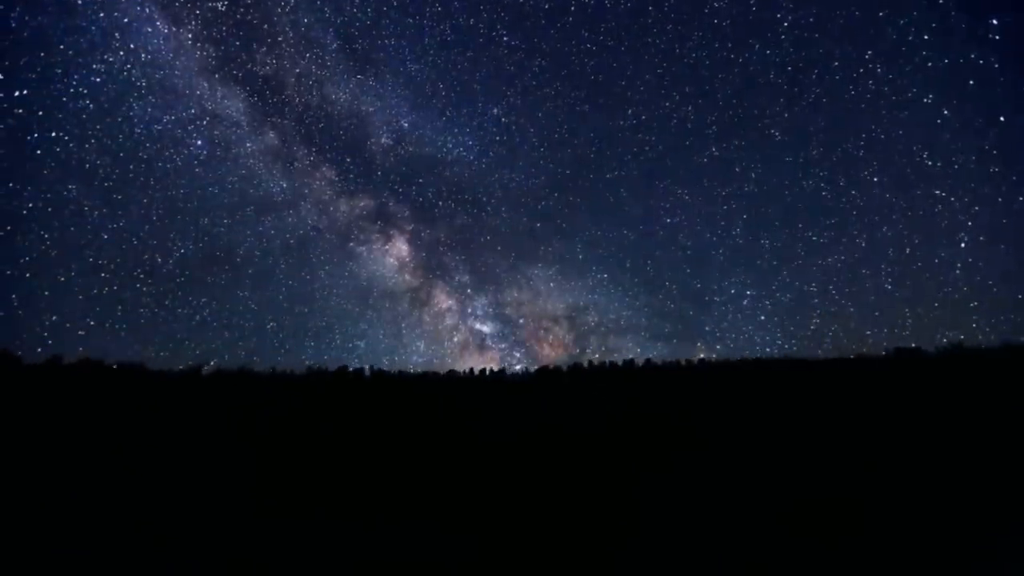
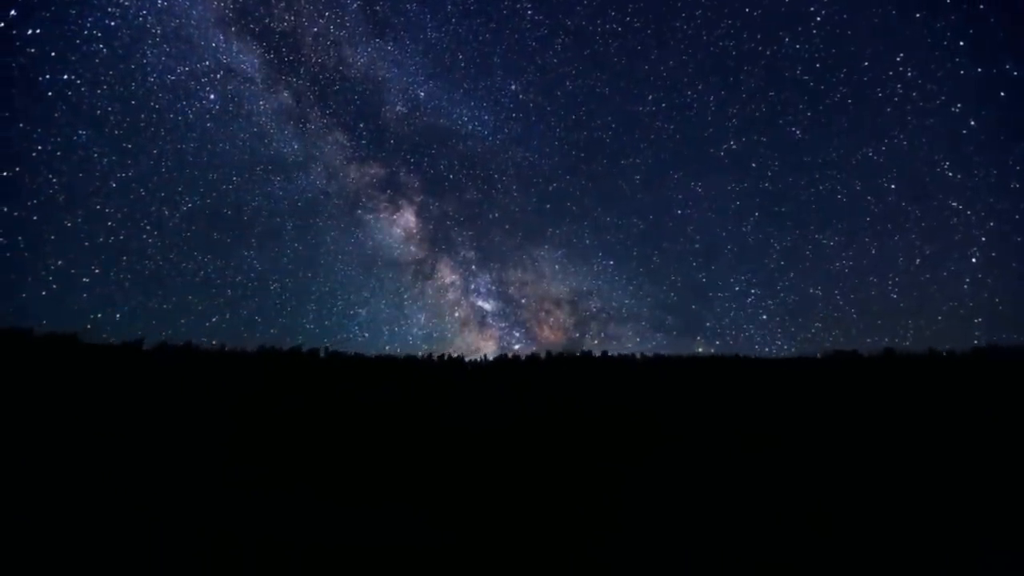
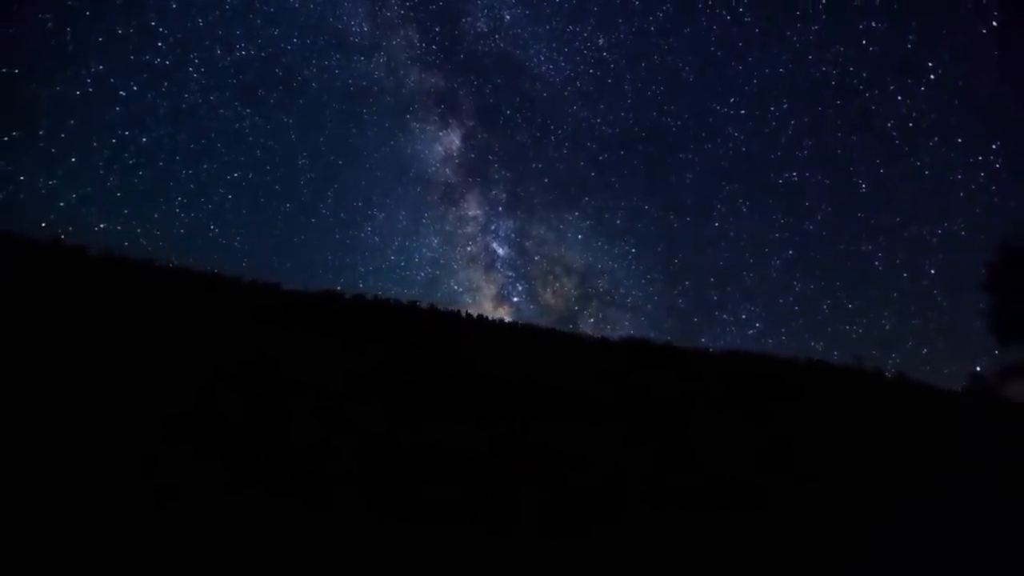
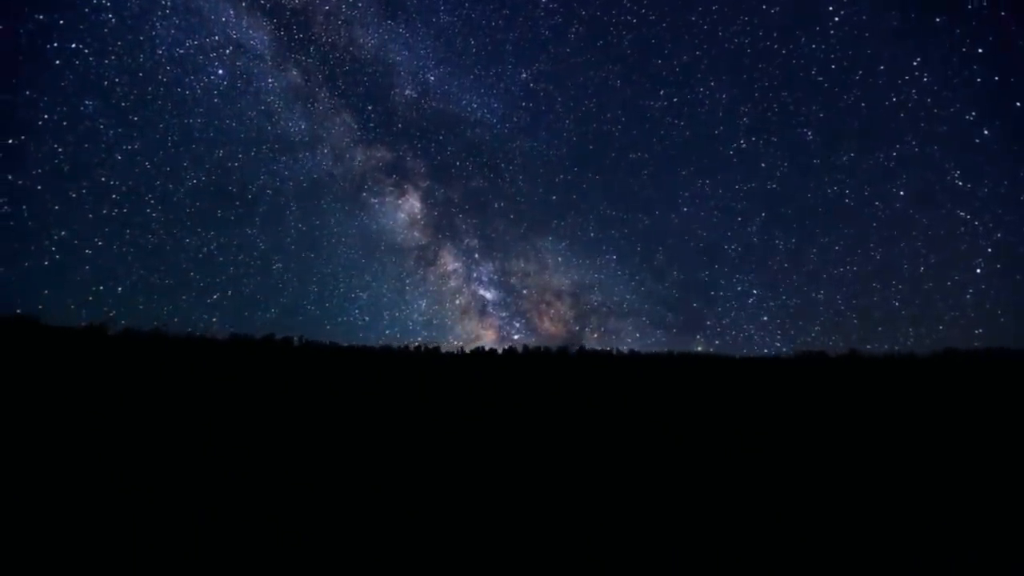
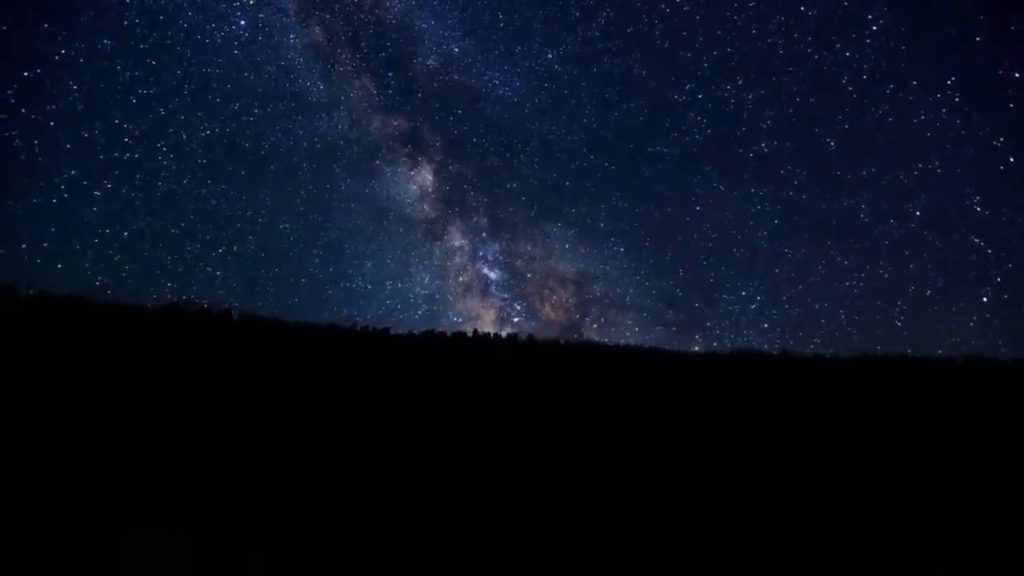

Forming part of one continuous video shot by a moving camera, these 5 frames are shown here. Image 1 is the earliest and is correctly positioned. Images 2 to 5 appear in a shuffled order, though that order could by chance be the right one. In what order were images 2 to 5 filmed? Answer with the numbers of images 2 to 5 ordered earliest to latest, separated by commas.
2, 4, 5, 3
